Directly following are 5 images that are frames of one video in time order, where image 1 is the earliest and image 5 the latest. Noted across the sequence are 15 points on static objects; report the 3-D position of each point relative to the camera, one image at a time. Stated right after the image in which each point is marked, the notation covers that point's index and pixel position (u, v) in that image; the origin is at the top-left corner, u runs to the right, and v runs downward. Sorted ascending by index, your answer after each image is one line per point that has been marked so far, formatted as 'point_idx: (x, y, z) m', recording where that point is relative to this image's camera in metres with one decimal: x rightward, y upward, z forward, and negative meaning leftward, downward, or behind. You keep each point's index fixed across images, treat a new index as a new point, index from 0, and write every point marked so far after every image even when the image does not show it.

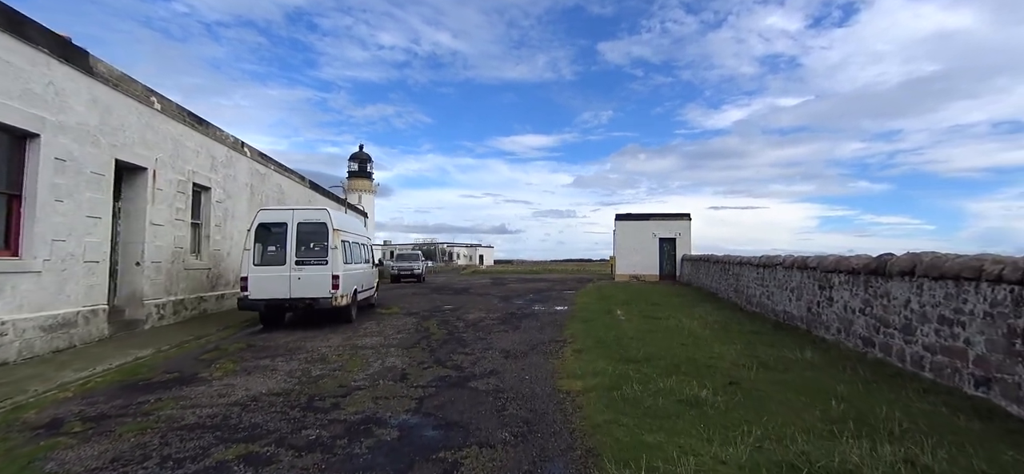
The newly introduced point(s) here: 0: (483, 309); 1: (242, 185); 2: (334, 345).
0: (-0.8, -1.9, +13.0) m
1: (-7.5, +1.5, +13.3) m
2: (-2.9, -1.8, +7.7) m
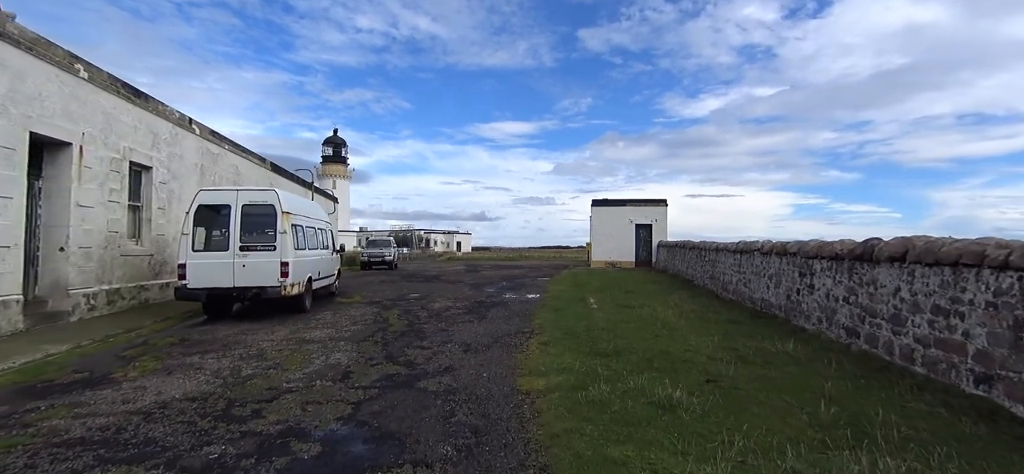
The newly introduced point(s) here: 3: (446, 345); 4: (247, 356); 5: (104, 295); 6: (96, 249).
0: (-1.6, -1.6, +12.3) m
1: (-8.3, +1.9, +12.3) m
2: (-3.5, -1.5, +7.0) m
3: (-0.9, -1.5, +6.7) m
4: (-3.3, -1.5, +6.0) m
5: (-7.8, -1.1, +9.0) m
6: (-7.8, -0.2, +8.8) m
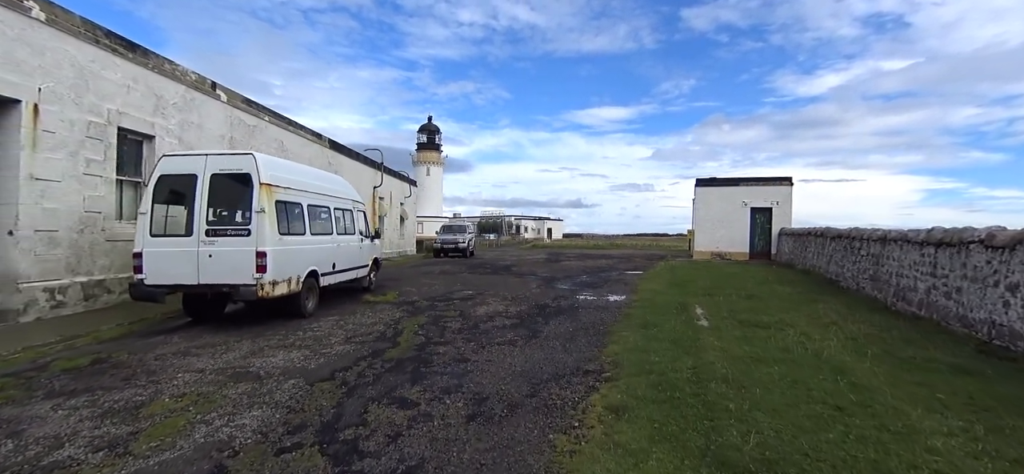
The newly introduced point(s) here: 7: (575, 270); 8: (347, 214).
0: (-0.1, -1.2, +9.6) m
1: (-6.7, +2.3, +10.7) m
2: (-3.0, -1.3, +4.7) m
3: (-0.6, -1.4, +4.0) m
4: (-3.1, -1.3, +3.7) m
5: (-6.8, -0.8, +7.5) m
6: (-6.9, +0.1, +7.3) m
7: (+2.2, -1.2, +17.0) m
8: (-3.1, +0.4, +8.9) m
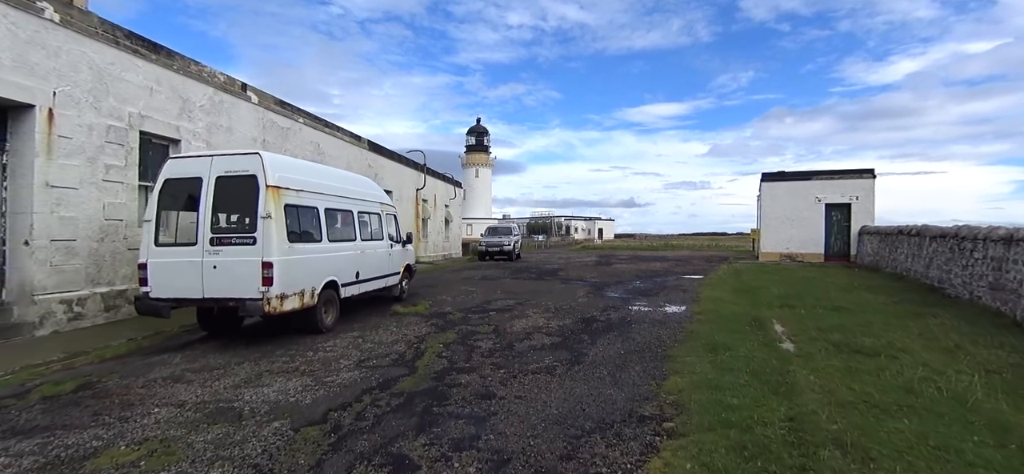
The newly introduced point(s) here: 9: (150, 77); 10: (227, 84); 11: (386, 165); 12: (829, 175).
0: (+0.6, -1.3, +8.6) m
1: (-5.8, +2.1, +10.4) m
2: (-2.7, -1.4, +4.1) m
3: (-0.4, -1.4, +3.0) m
4: (-2.9, -1.4, +3.0) m
5: (-6.2, -0.9, +7.2) m
6: (-6.3, -0.1, +7.1) m
7: (+3.8, -1.2, +15.7) m
8: (-2.4, +0.3, +8.2) m
9: (-6.2, +2.7, +8.2) m
10: (-5.9, +3.1, +9.9) m
11: (-4.7, +2.6, +17.6) m
12: (+13.4, +2.6, +20.0) m
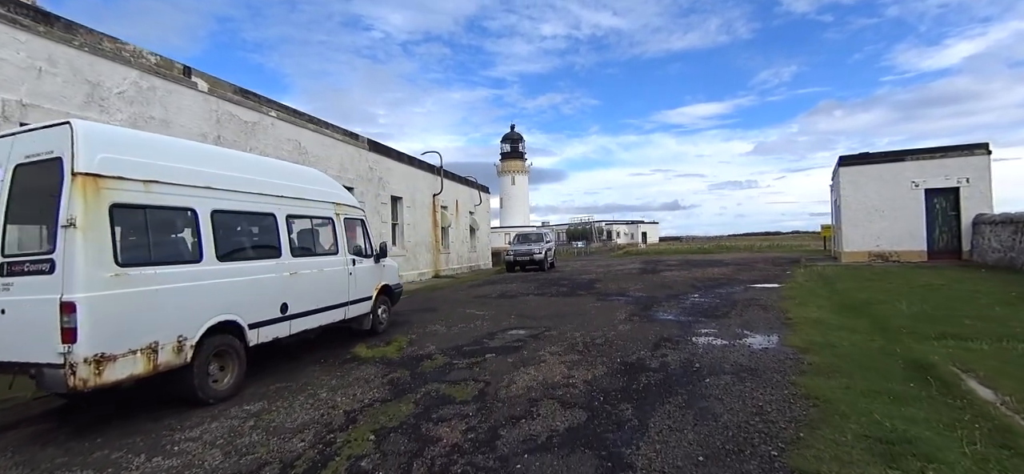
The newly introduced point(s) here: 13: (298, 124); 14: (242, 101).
0: (+0.8, -1.4, +6.0) m
1: (-5.6, +1.8, +8.4) m
2: (-3.0, -1.5, +1.7) m
3: (-0.7, -1.4, +0.5) m
4: (-3.2, -1.5, +0.7) m
5: (-6.2, -1.2, +5.2) m
6: (-6.3, -0.4, +5.1) m
7: (+4.5, -1.3, +12.8) m
8: (-2.4, +0.2, +5.9) m
9: (-6.2, +2.4, +6.2) m
10: (-5.8, +2.8, +7.9) m
11: (-3.9, +2.2, +15.5) m
12: (+14.3, +2.9, +16.3) m
13: (-4.9, +2.5, +11.0) m
14: (-5.4, +2.7, +9.5) m
